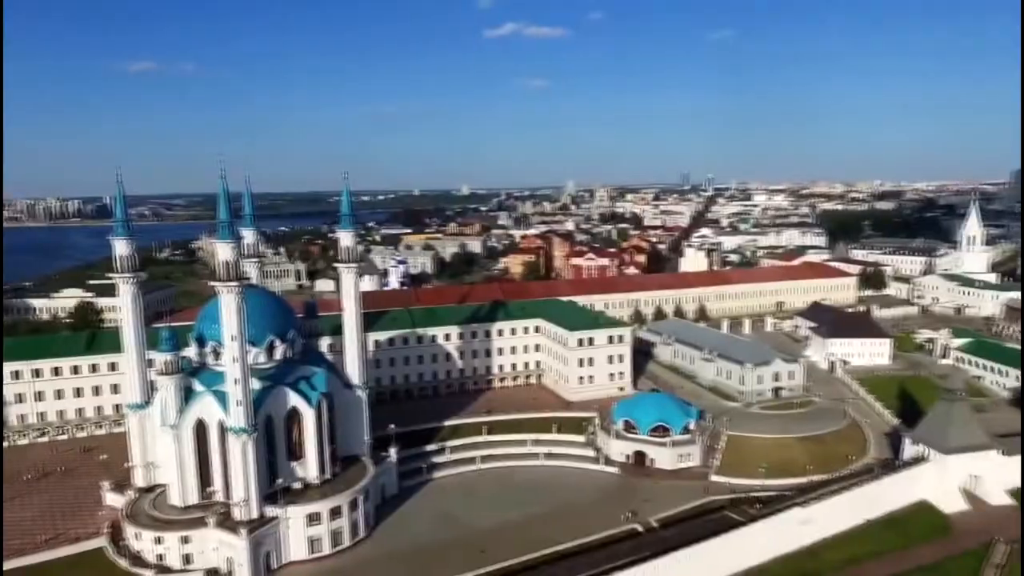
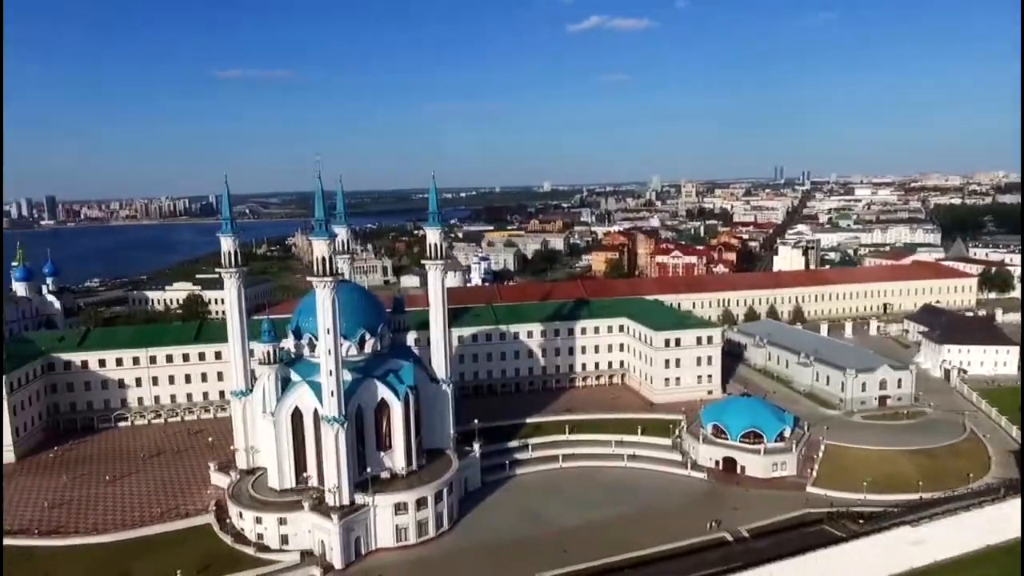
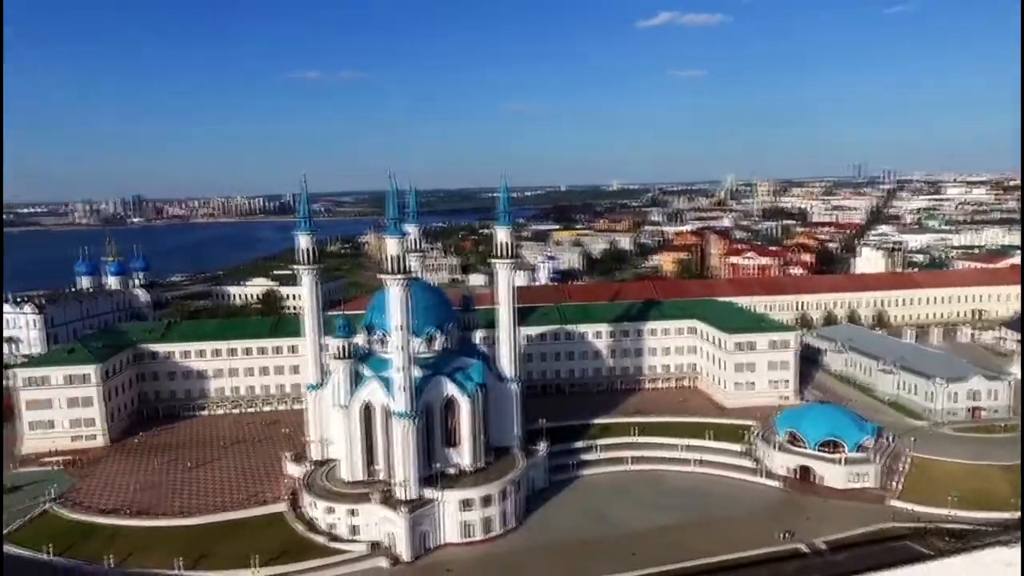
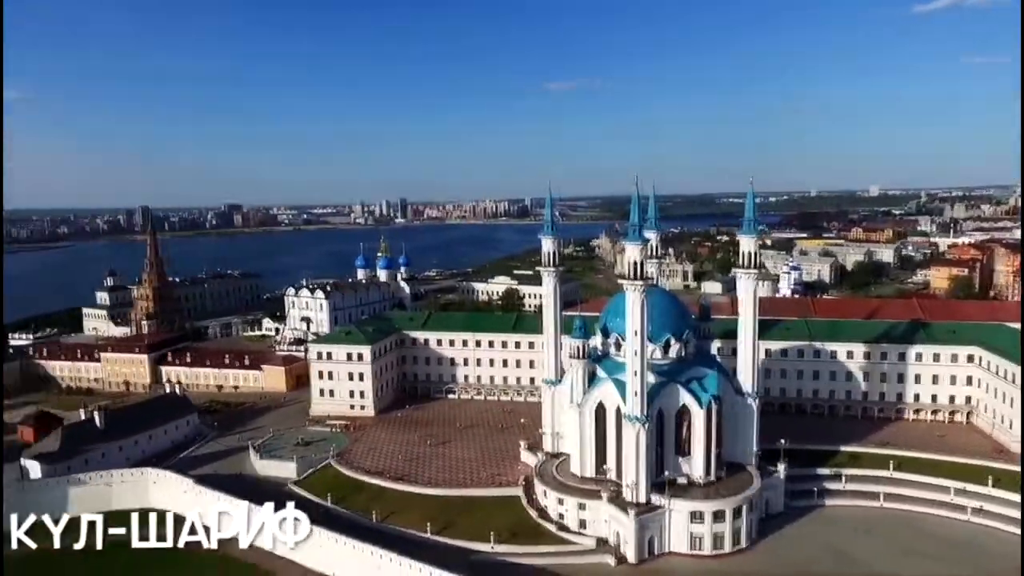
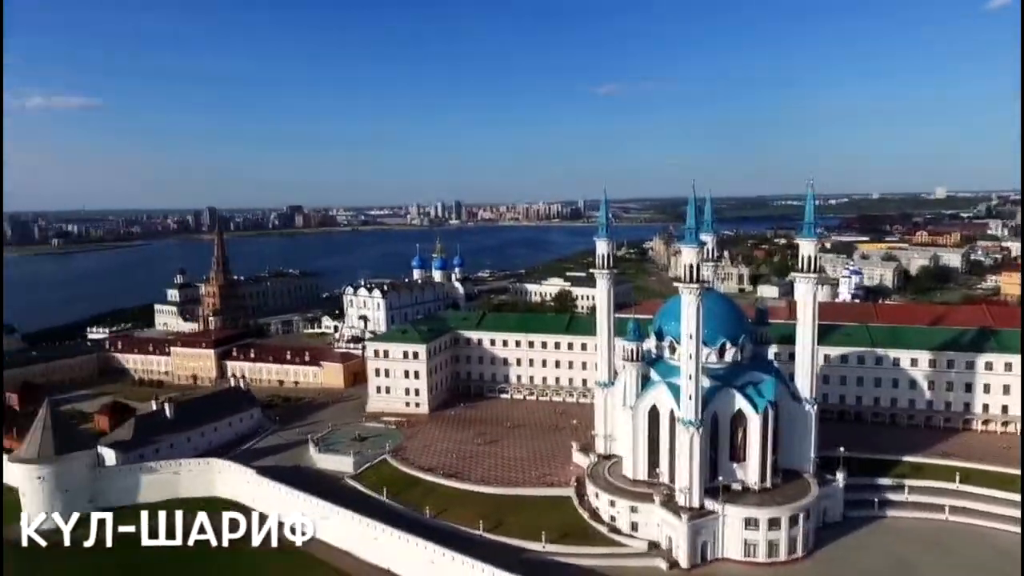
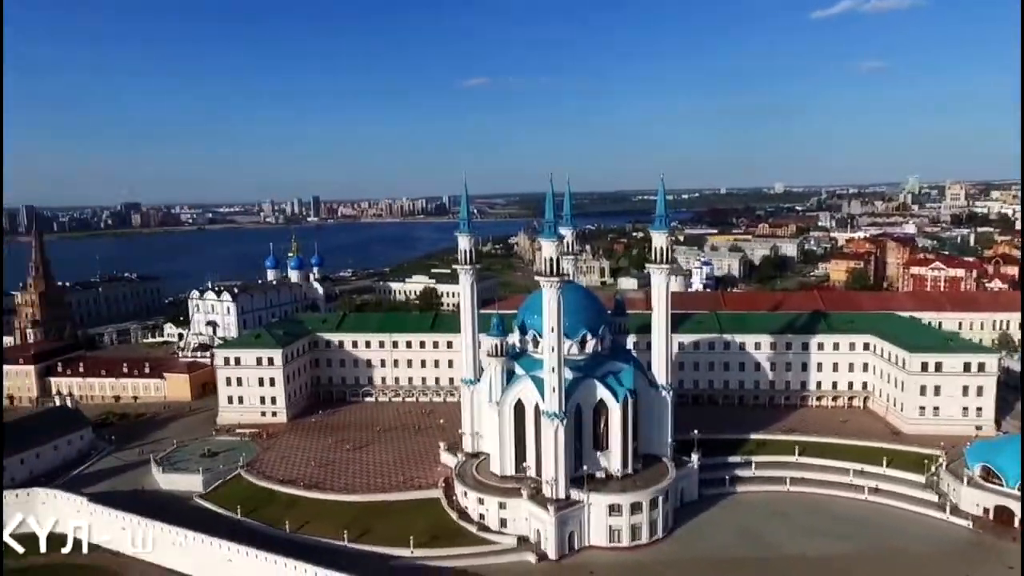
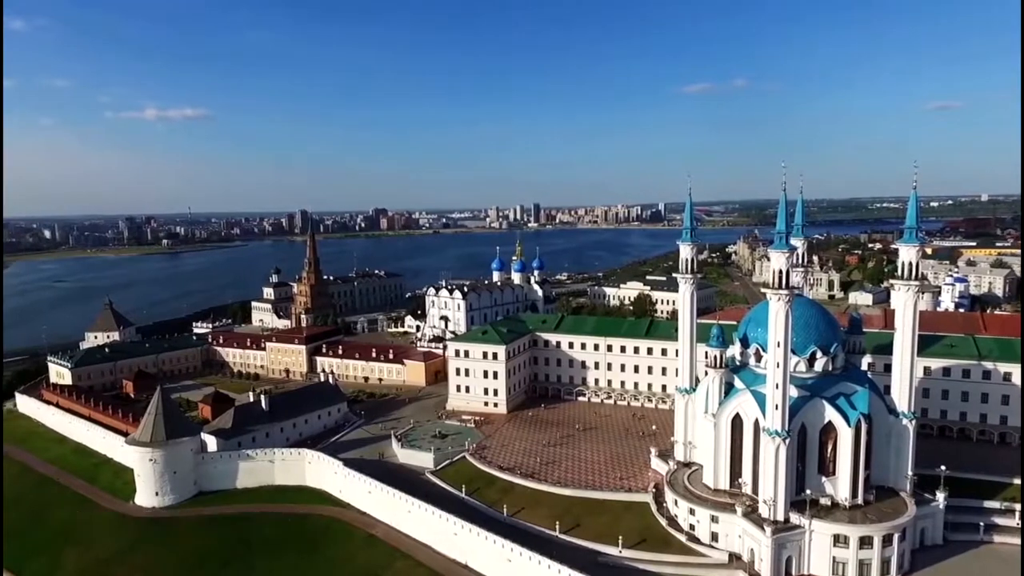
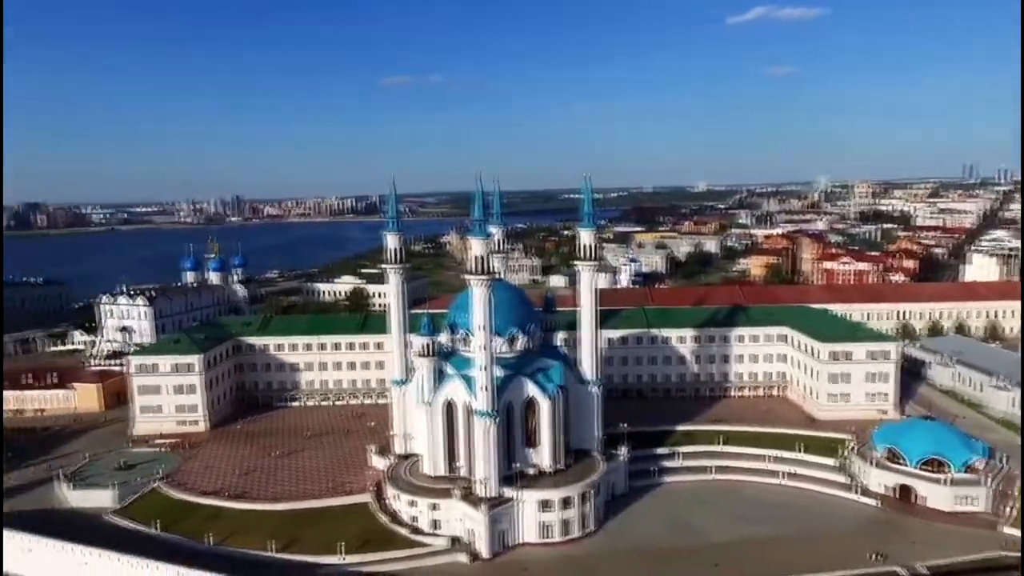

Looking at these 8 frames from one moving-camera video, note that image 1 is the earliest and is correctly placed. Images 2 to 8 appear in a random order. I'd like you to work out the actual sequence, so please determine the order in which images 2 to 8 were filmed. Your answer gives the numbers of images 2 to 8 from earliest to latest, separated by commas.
2, 3, 8, 6, 4, 5, 7
